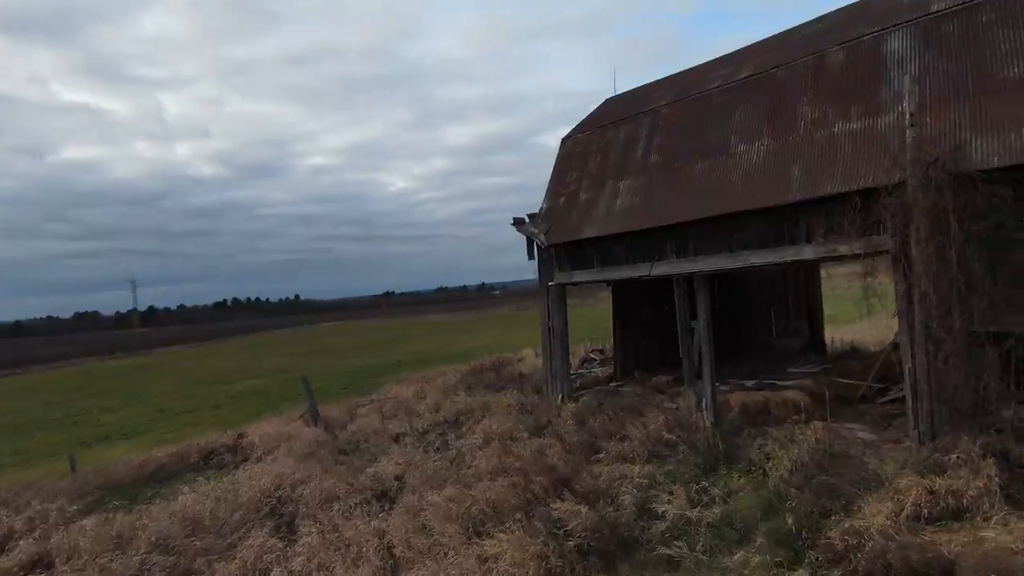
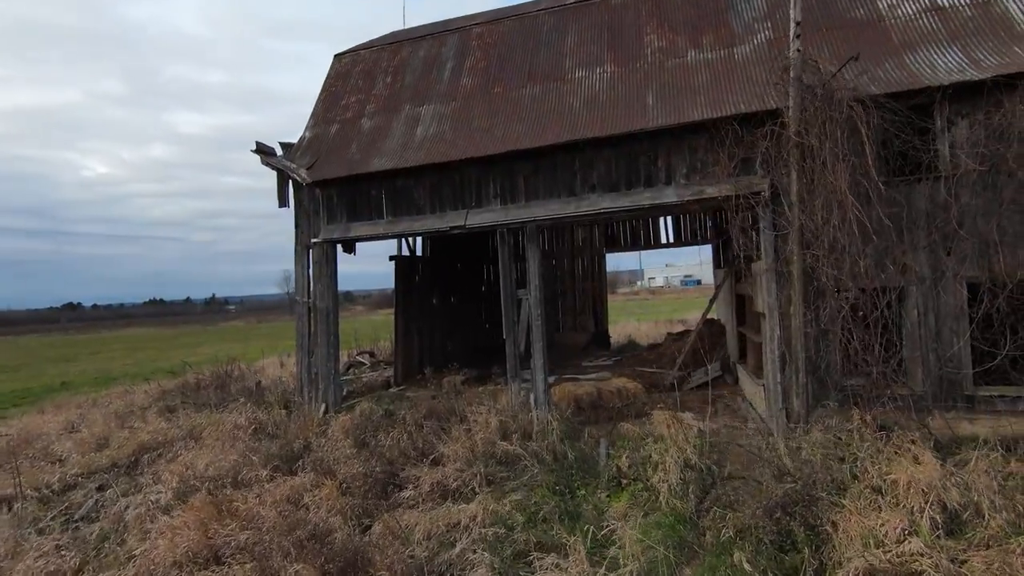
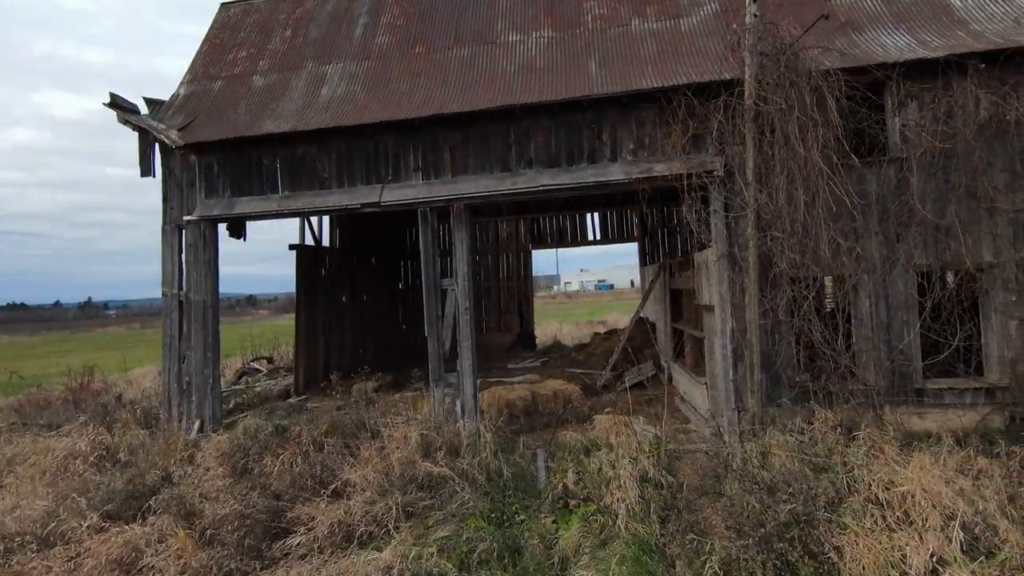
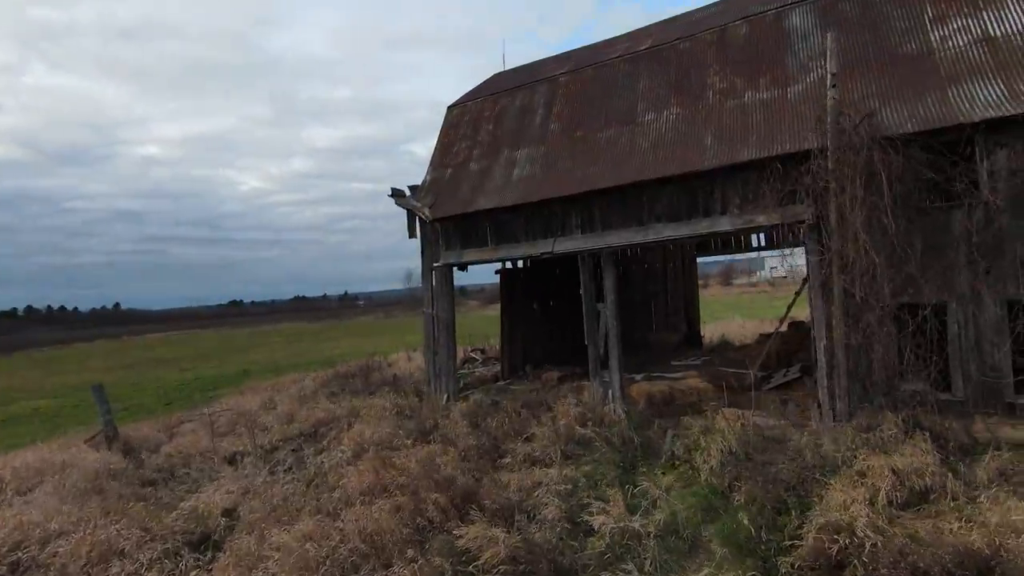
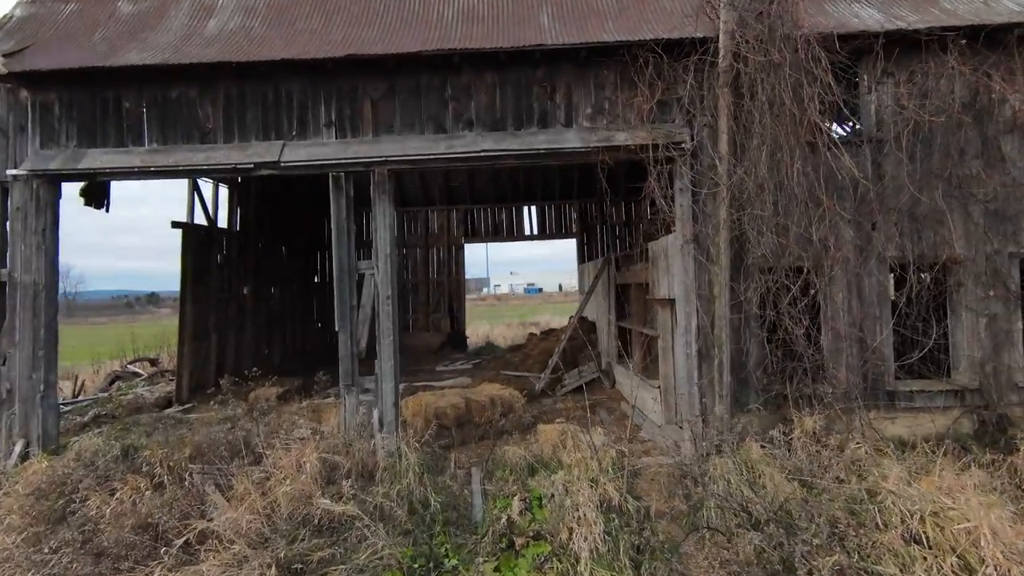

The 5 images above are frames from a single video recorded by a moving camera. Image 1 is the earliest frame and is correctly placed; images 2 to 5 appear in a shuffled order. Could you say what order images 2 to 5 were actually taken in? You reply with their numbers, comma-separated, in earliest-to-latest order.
4, 2, 3, 5
